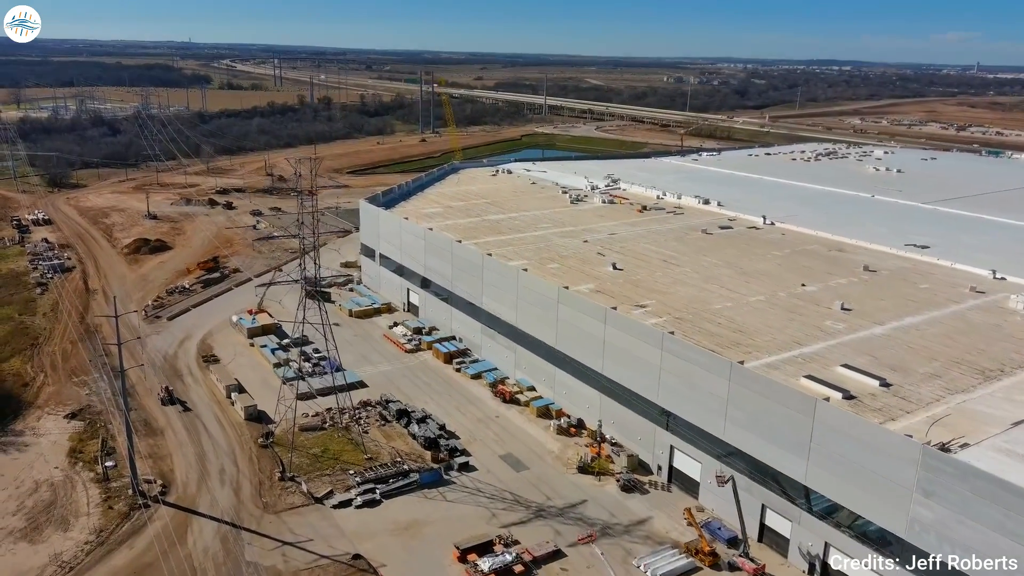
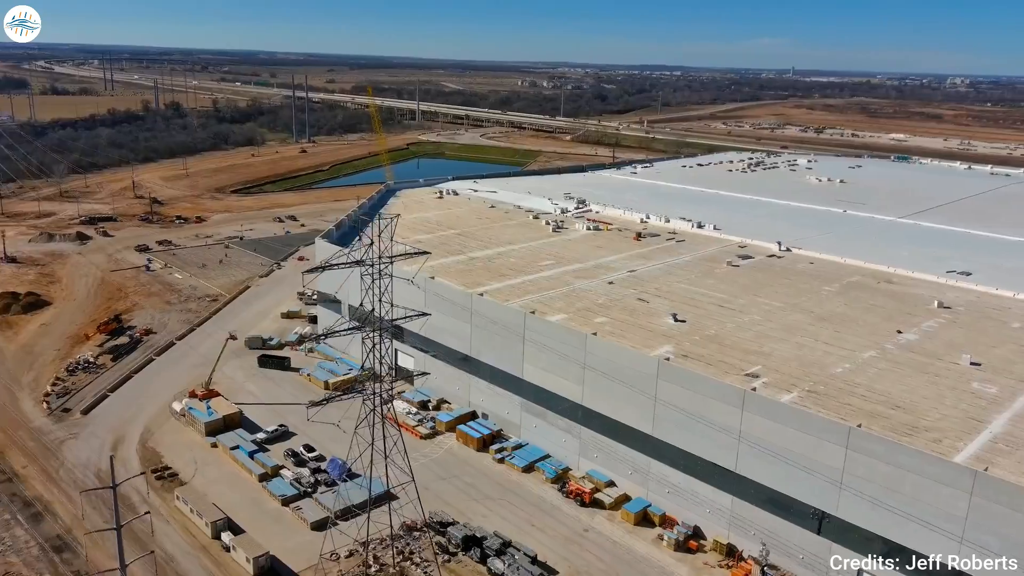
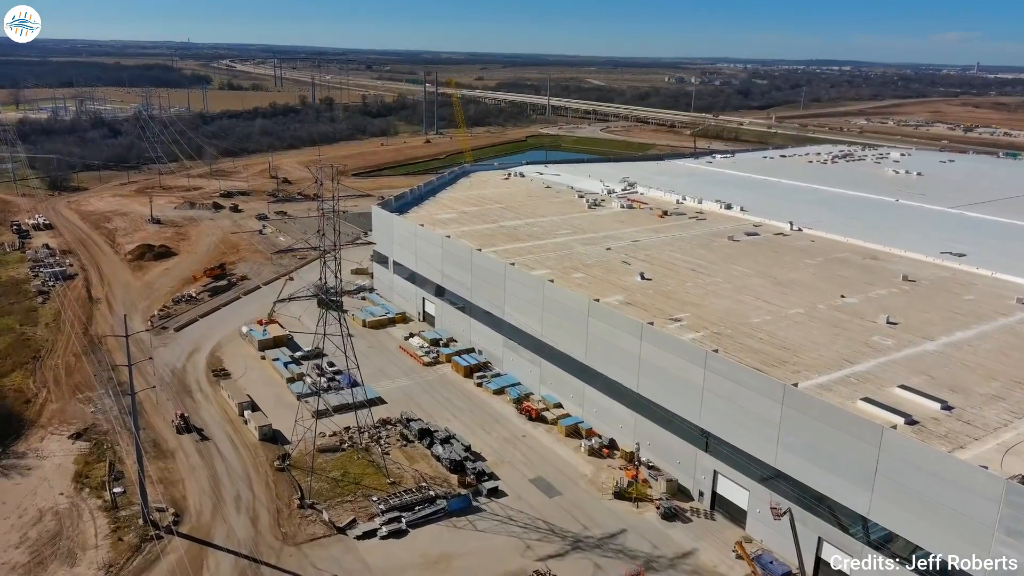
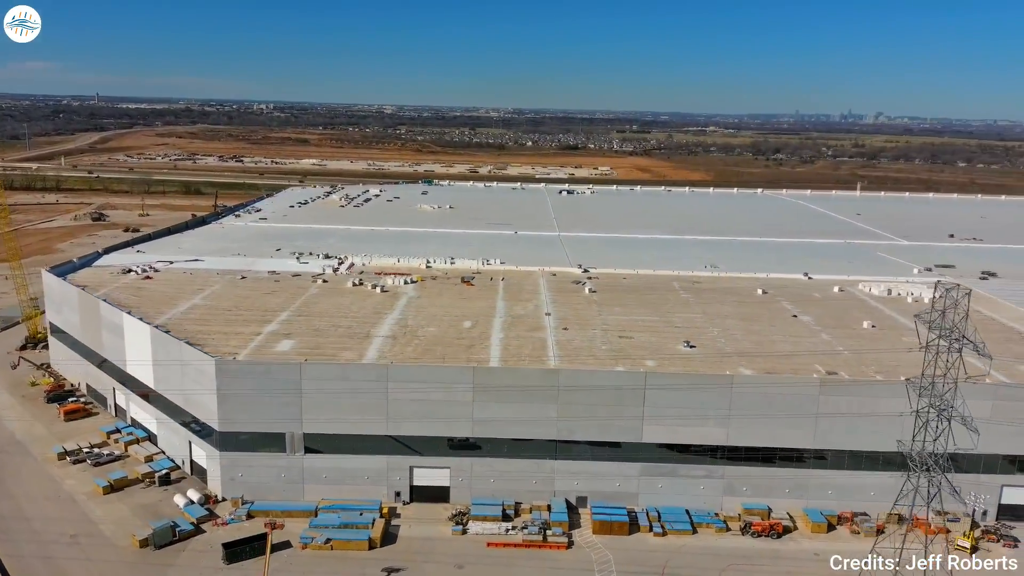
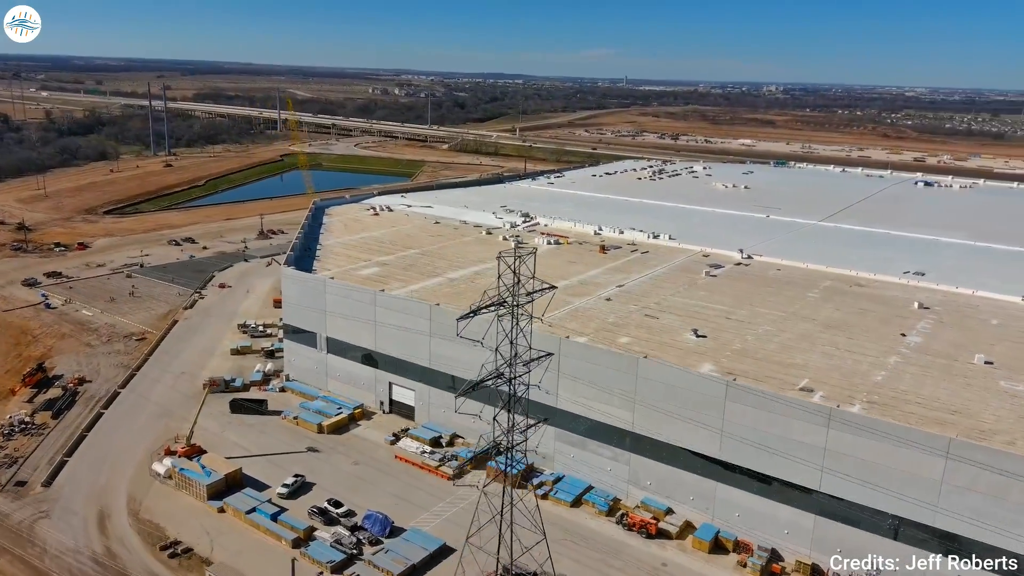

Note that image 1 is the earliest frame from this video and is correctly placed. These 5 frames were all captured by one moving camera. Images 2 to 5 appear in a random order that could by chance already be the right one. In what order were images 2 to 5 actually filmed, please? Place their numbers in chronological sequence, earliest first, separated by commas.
3, 2, 5, 4
